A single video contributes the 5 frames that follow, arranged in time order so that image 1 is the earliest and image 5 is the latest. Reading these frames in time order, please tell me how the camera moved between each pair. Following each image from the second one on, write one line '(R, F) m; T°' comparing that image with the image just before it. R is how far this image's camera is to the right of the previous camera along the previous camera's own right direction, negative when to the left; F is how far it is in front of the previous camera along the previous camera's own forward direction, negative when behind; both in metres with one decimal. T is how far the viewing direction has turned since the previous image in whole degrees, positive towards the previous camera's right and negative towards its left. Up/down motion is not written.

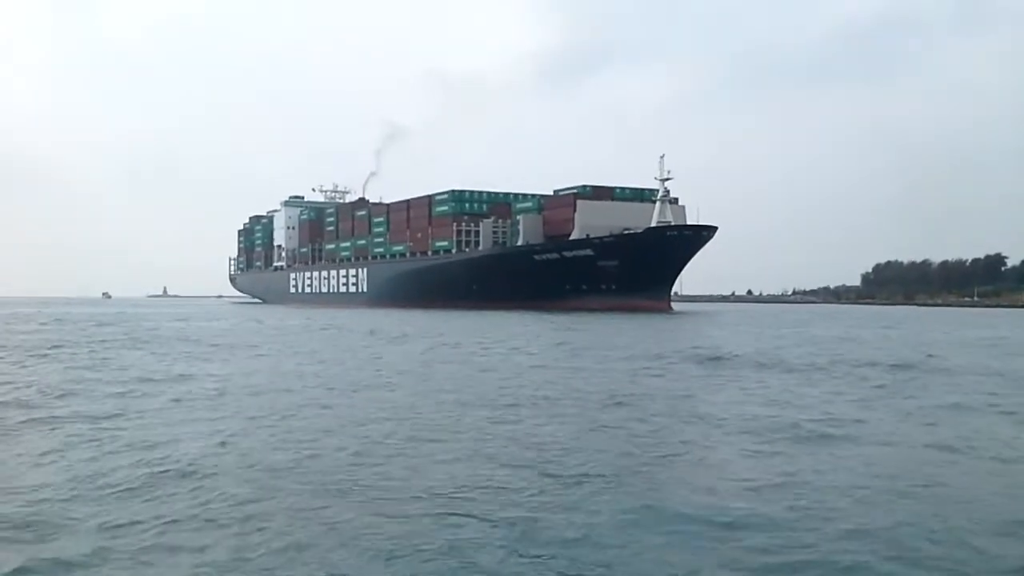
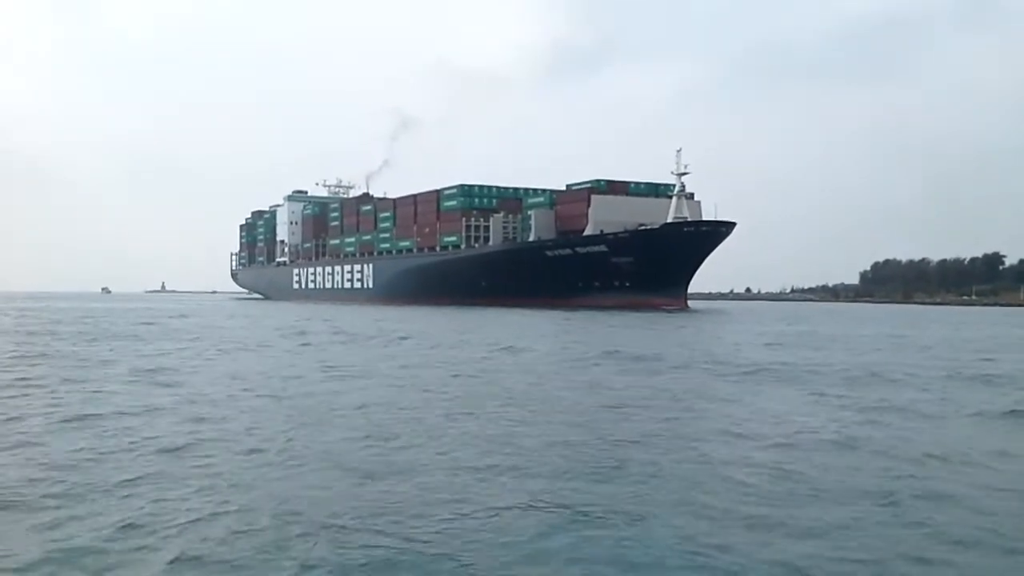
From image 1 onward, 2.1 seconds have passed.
(-0.4, +0.7) m; 0°
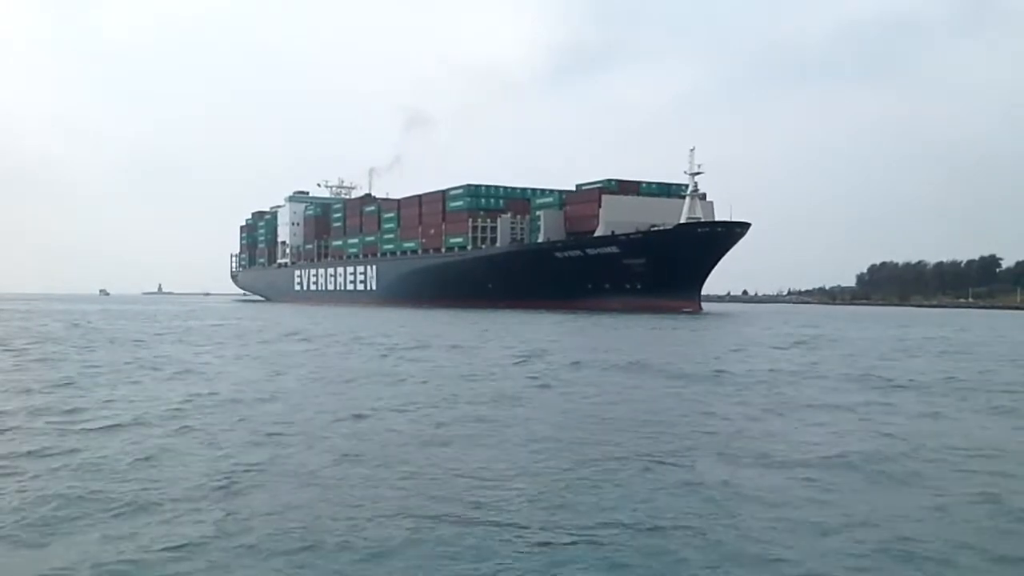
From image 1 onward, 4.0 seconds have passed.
(-0.4, +0.6) m; 0°
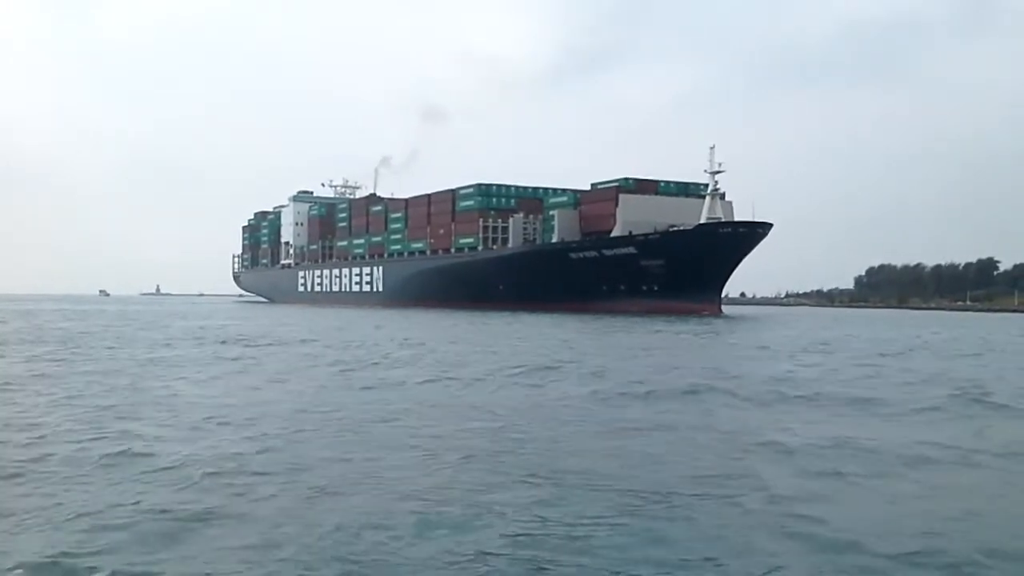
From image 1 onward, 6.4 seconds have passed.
(-0.5, +0.8) m; 0°
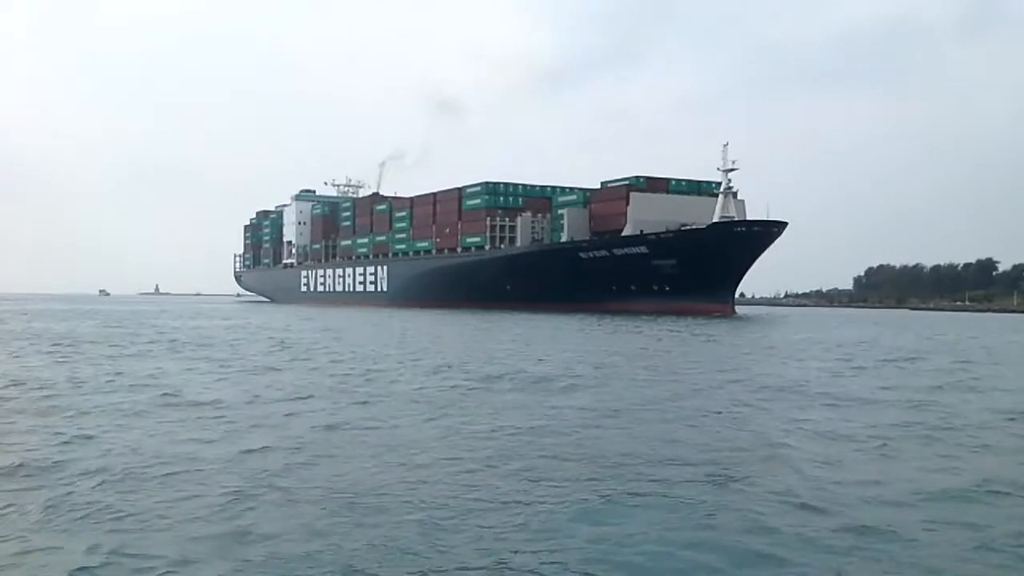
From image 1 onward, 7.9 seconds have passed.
(-0.3, +0.5) m; 0°
